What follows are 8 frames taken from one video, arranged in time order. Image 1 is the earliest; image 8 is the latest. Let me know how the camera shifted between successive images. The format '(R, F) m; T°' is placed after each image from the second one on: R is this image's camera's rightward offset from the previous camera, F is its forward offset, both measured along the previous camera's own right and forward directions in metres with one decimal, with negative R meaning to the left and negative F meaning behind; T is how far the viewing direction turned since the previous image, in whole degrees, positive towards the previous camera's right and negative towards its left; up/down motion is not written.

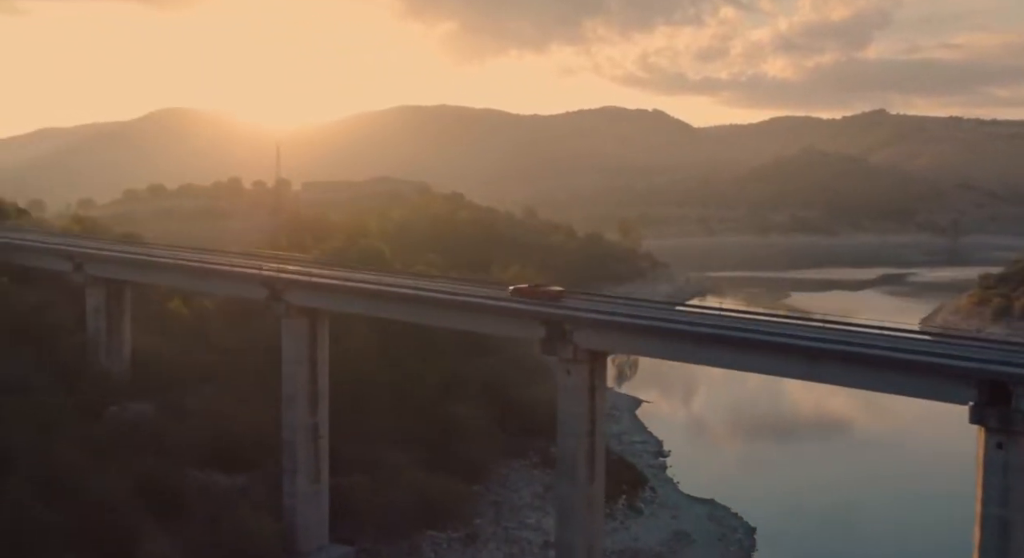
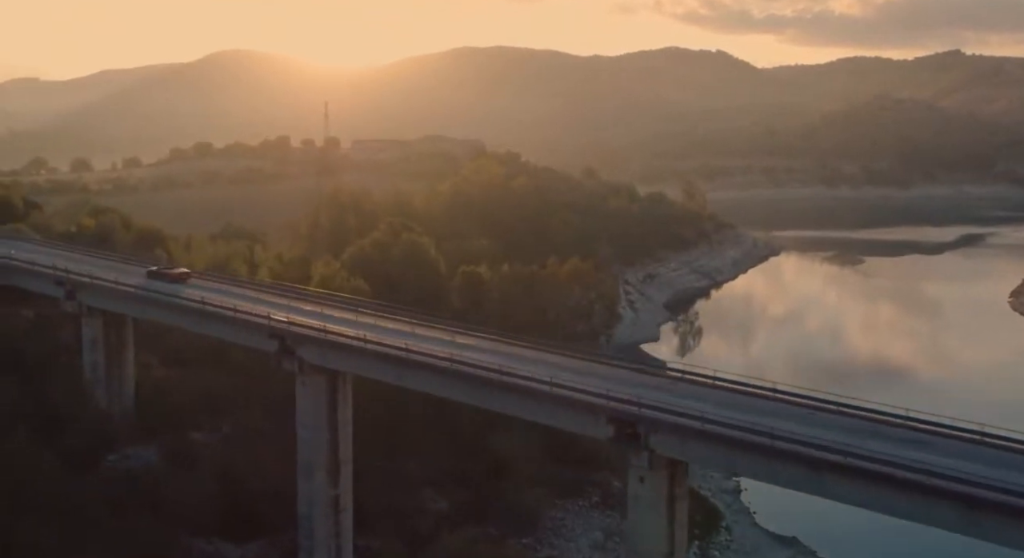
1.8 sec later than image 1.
(-0.1, +4.6) m; -3°
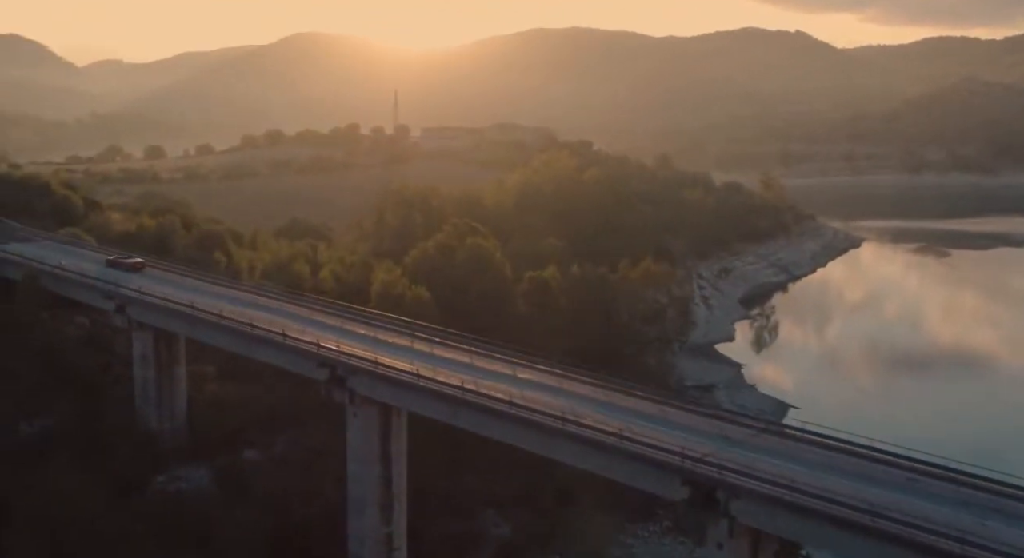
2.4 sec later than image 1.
(+0.1, +1.7) m; -4°
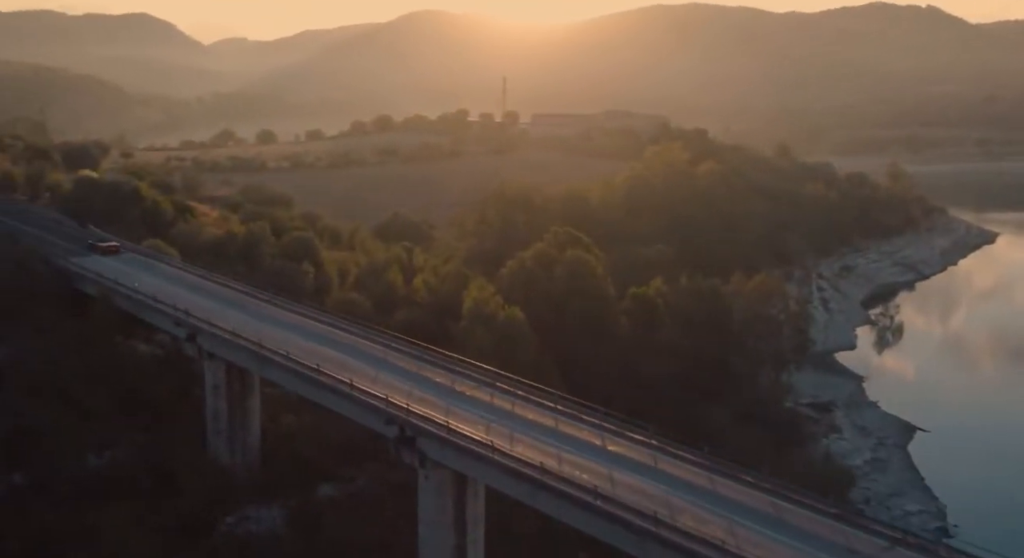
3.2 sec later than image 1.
(+0.3, +2.4) m; -6°
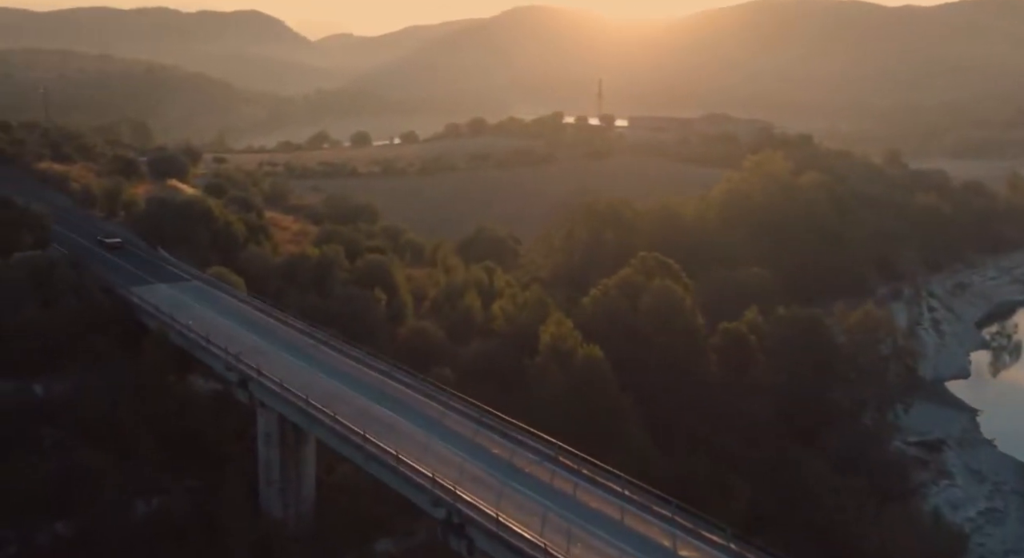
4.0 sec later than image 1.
(+0.5, +2.0) m; -6°
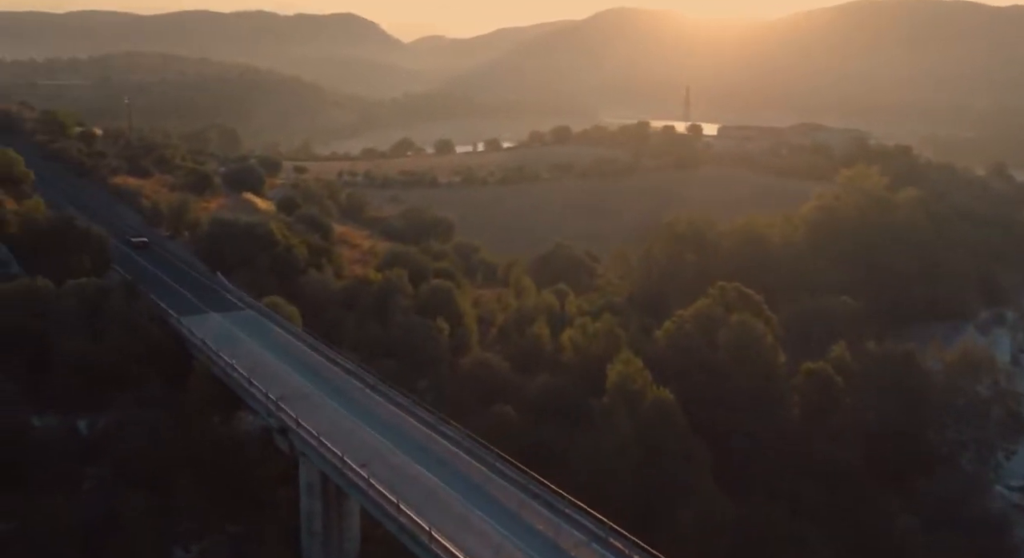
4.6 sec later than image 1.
(+0.6, +1.6) m; -5°
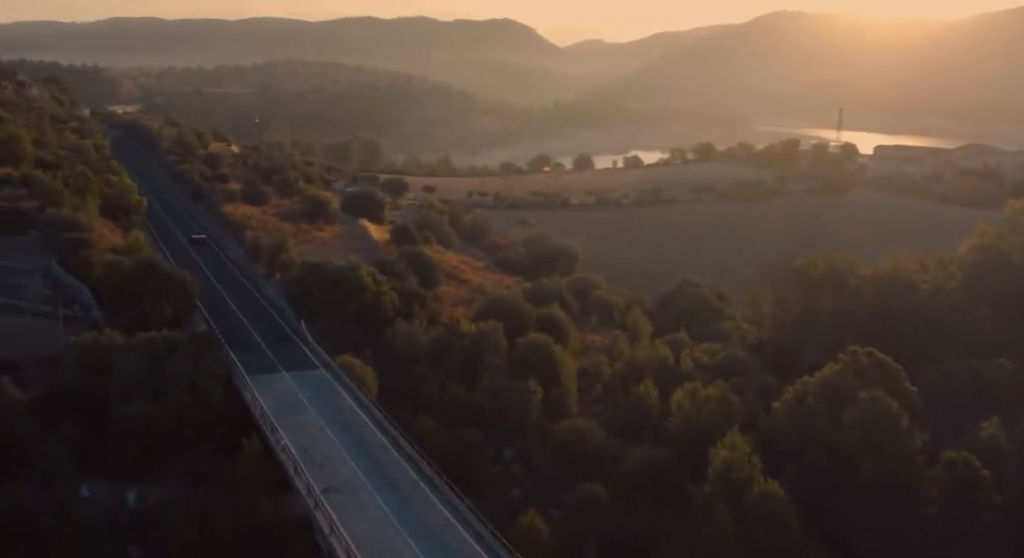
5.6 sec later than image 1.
(+1.3, +2.6) m; -8°
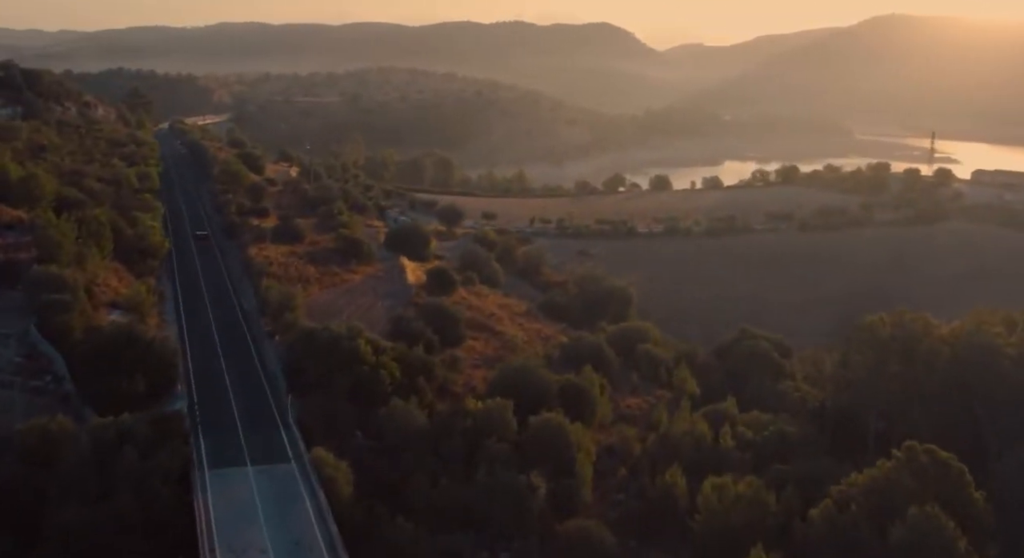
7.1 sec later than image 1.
(+2.2, +3.0) m; -5°
